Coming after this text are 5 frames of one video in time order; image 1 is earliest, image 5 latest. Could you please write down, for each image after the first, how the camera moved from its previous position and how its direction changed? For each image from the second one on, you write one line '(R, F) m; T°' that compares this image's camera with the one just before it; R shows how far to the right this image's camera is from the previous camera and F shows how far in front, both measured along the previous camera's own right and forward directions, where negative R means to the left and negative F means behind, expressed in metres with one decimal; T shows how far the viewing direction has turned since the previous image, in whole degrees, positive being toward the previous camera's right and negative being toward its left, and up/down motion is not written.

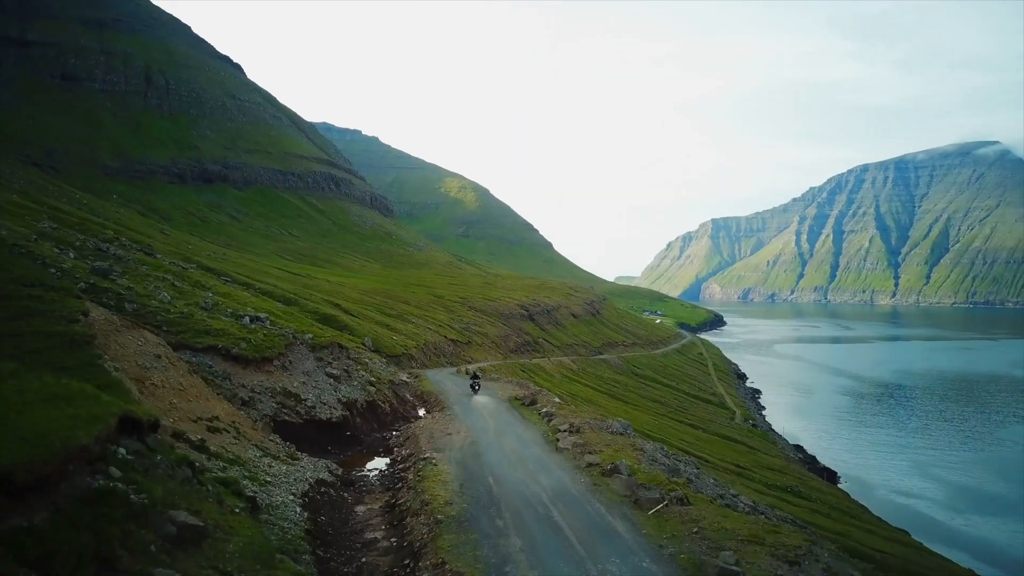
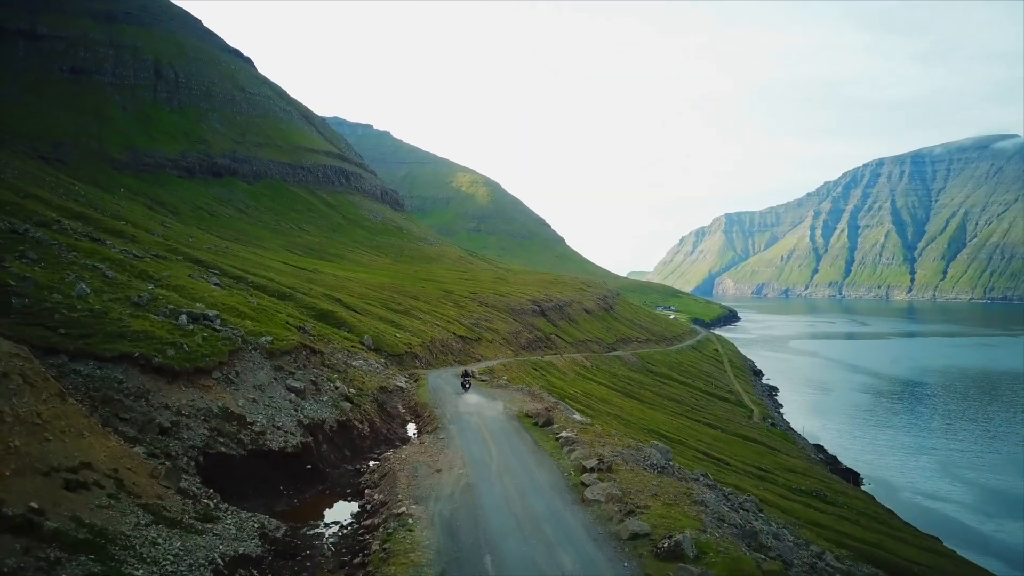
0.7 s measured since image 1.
(0.0, +3.6) m; -1°
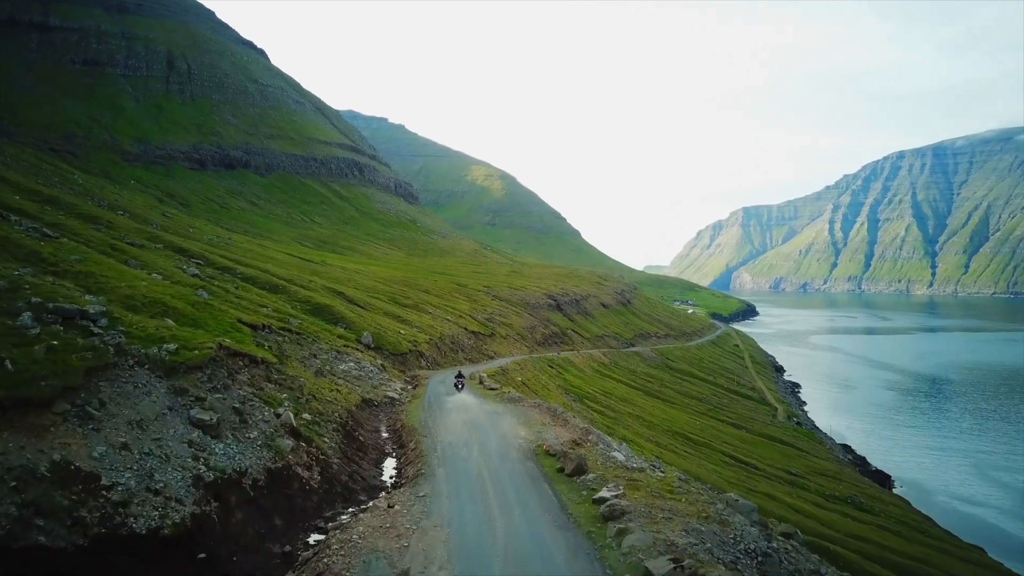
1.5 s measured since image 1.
(0.0, +4.5) m; -2°
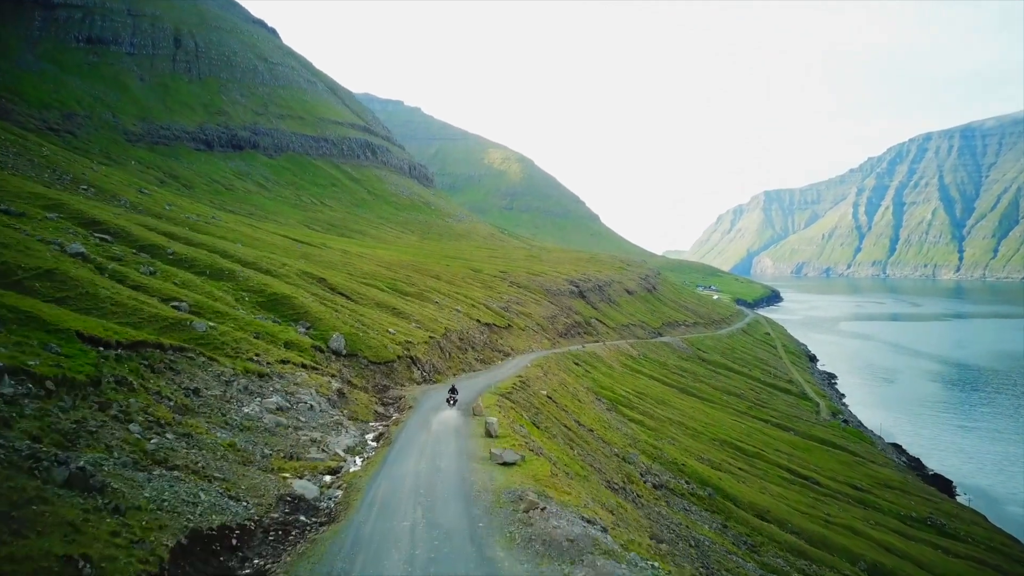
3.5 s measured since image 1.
(-0.3, +10.9) m; -2°
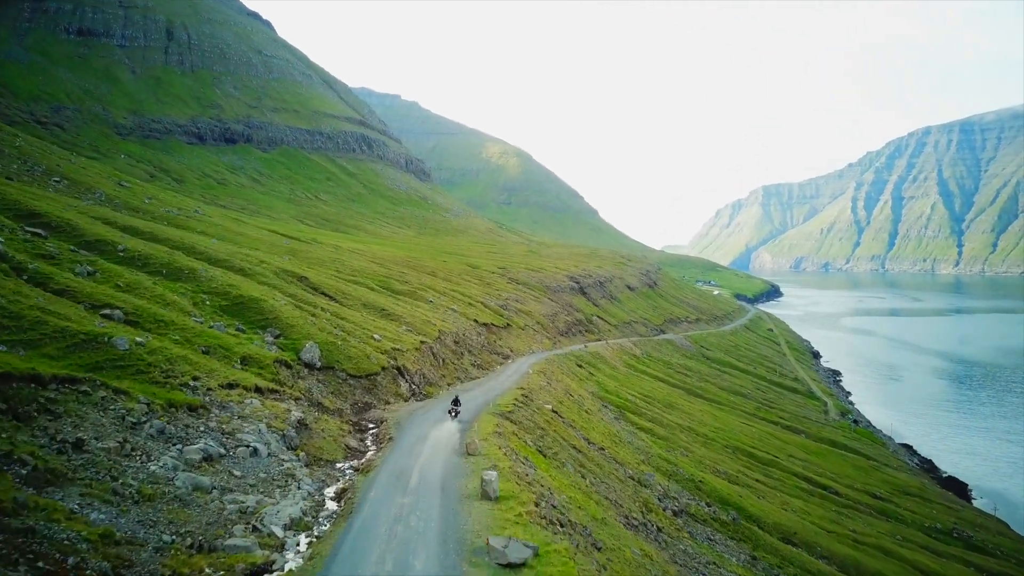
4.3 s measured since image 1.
(-0.1, +4.0) m; 0°
